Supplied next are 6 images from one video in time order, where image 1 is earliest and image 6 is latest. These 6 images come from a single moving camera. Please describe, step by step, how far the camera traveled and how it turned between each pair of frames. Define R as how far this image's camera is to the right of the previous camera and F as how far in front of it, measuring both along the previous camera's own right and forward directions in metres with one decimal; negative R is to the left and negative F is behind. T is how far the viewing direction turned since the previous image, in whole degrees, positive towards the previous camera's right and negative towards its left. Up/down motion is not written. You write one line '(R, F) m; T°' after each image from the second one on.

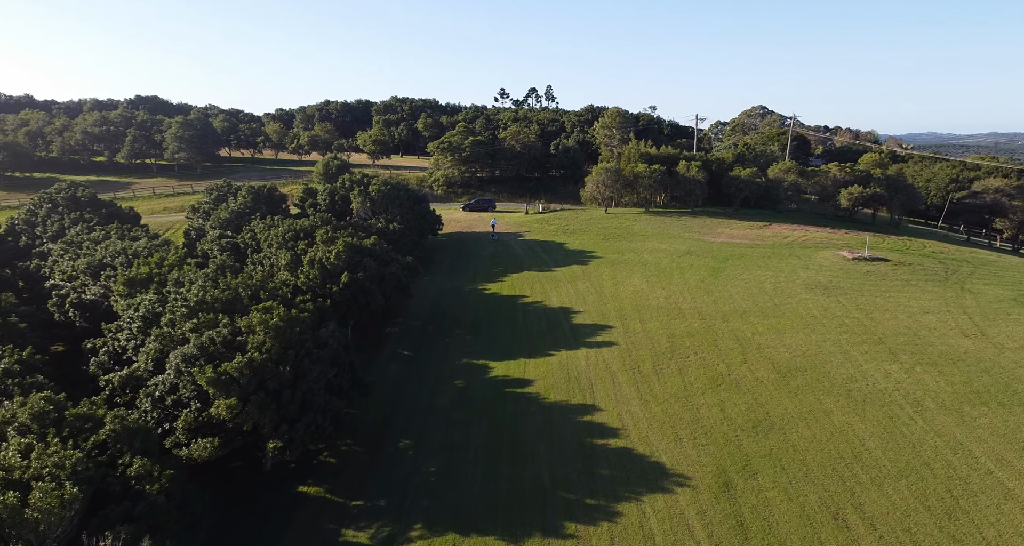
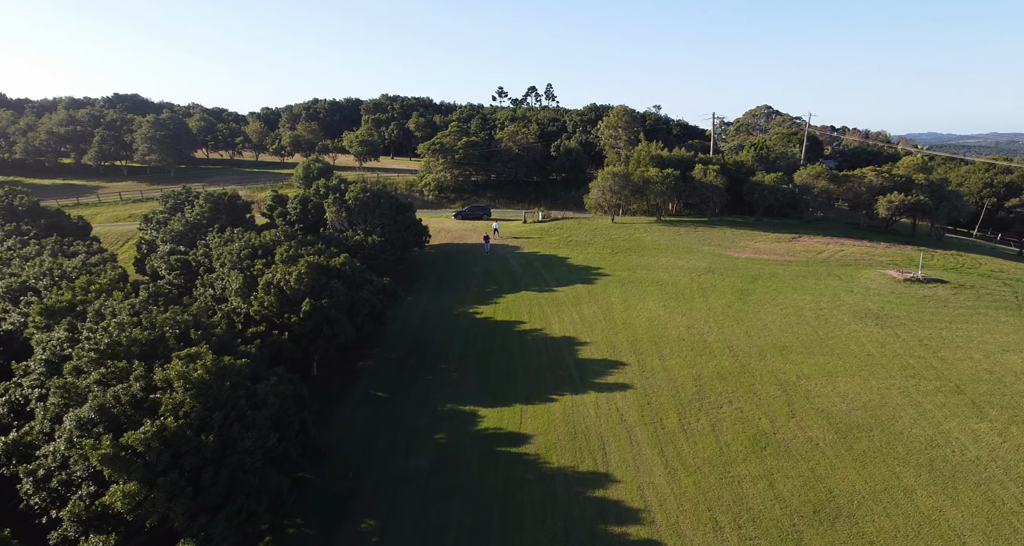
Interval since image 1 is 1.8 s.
(+0.2, +5.9) m; 0°
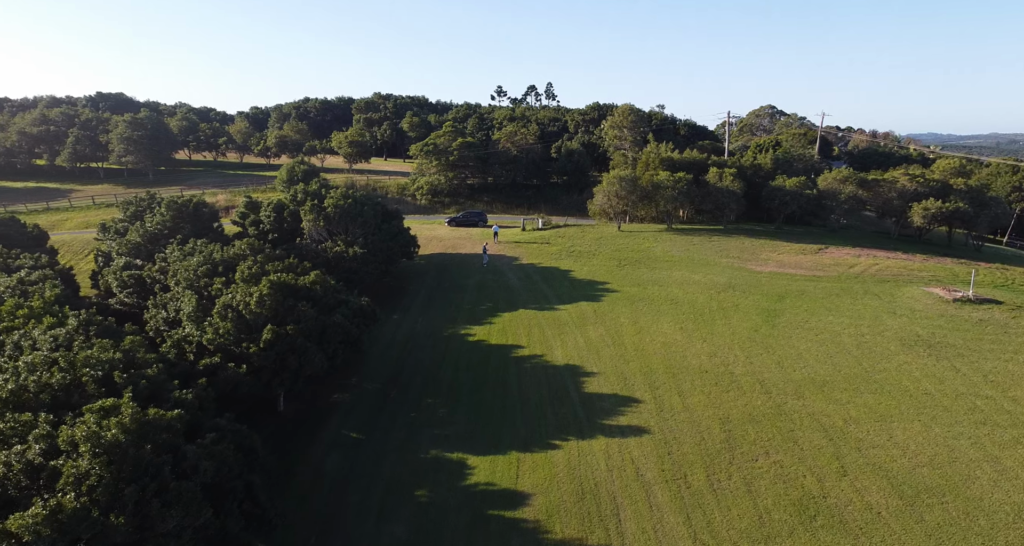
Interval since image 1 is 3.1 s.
(+0.2, +4.3) m; 0°
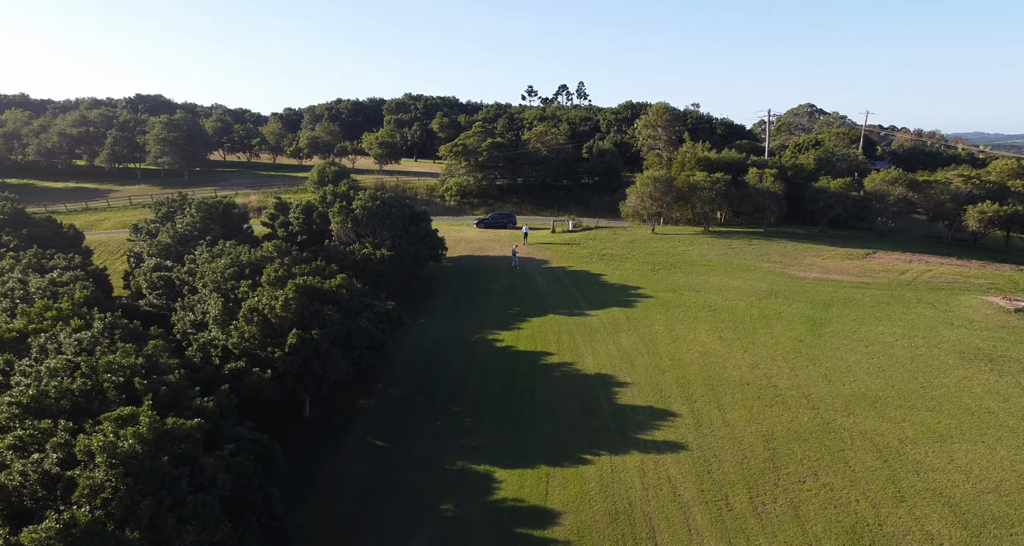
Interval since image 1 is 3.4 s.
(0.0, +1.0) m; -3°
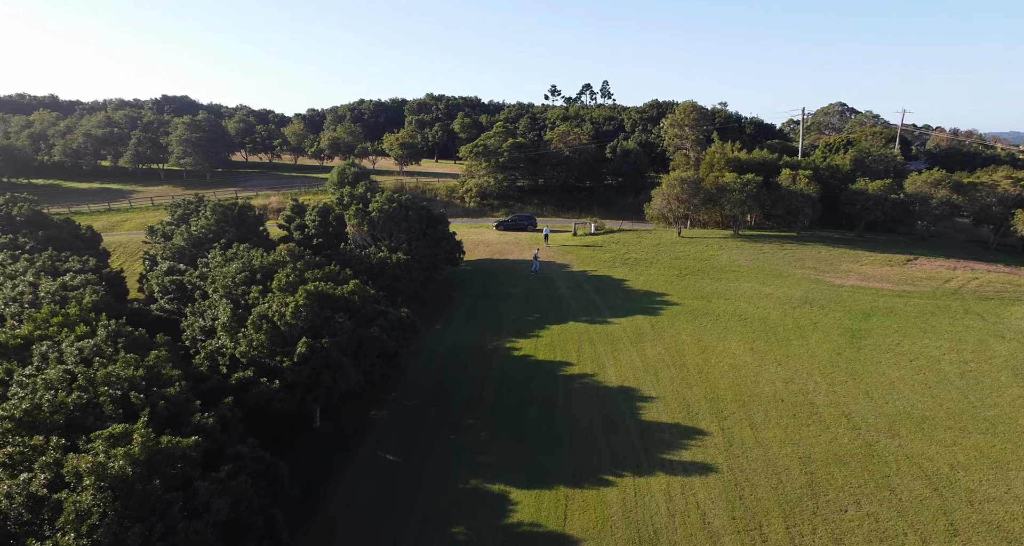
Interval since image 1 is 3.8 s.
(+0.2, +1.3) m; -2°
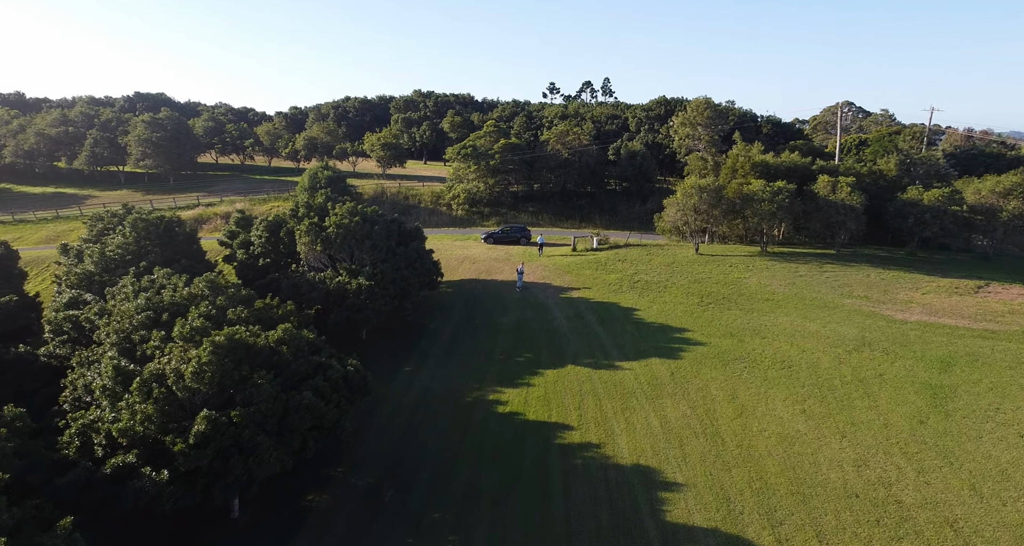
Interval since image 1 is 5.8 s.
(+0.6, +6.6) m; 0°
